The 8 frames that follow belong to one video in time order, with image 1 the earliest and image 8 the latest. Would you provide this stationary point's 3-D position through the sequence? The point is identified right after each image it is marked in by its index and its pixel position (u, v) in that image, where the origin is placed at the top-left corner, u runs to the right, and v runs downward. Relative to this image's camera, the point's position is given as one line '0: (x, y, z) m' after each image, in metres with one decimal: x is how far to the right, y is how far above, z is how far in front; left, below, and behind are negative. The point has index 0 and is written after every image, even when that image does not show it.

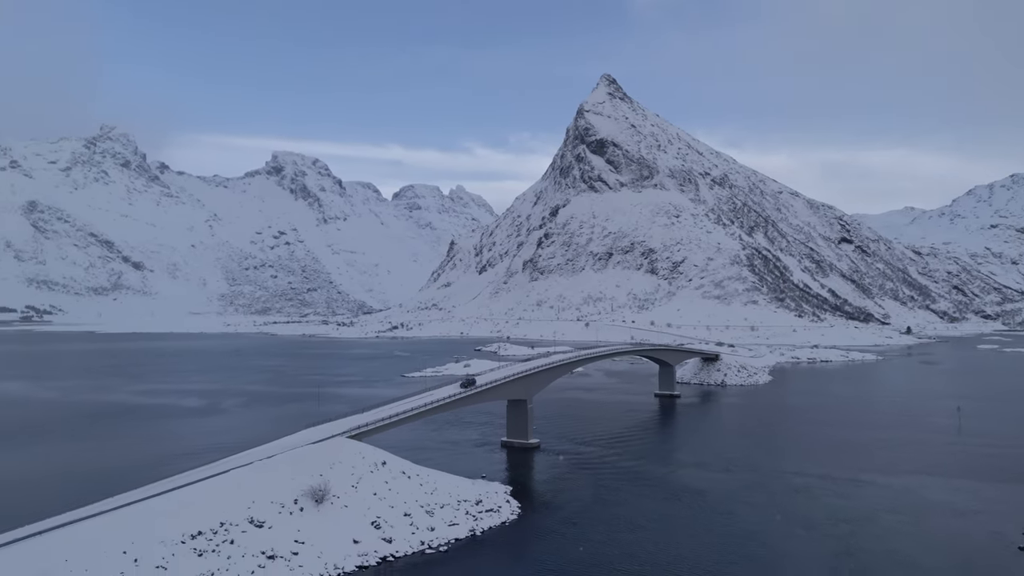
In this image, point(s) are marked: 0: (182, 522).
0: (-9.0, -6.3, +19.8) m
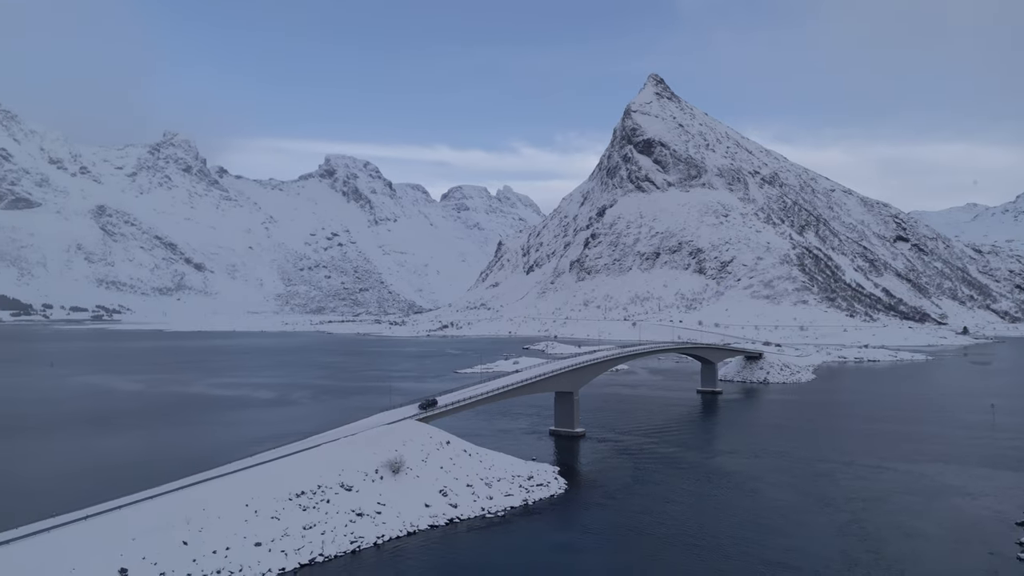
0: (-7.5, -6.4, +23.9) m
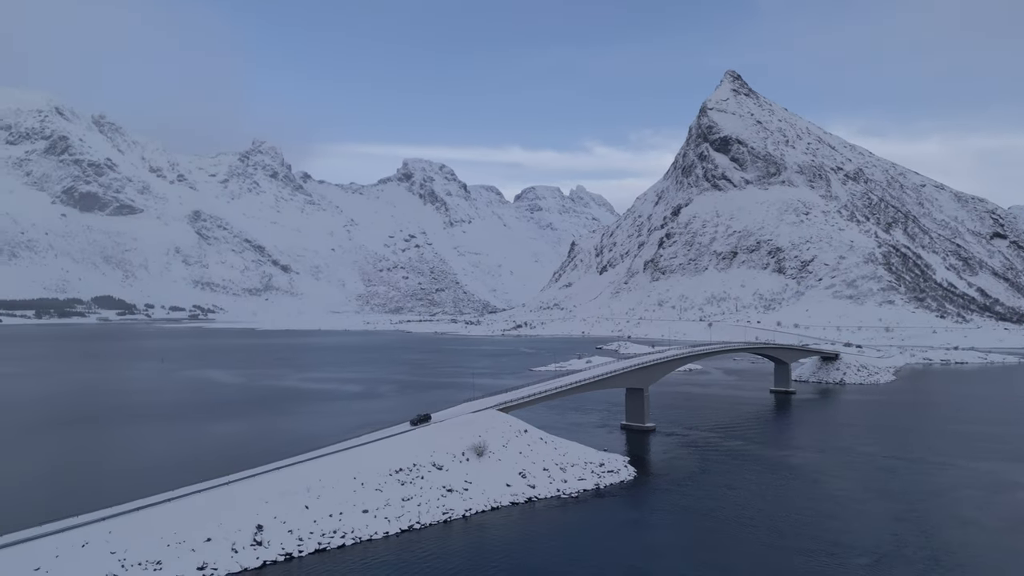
0: (-4.8, -6.5, +27.2) m
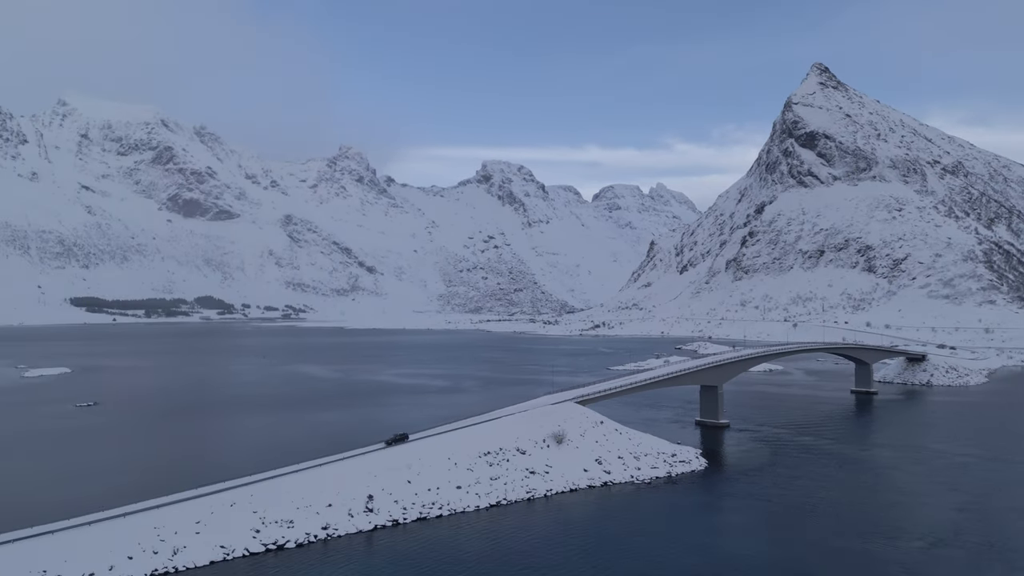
0: (-1.6, -6.5, +30.3) m
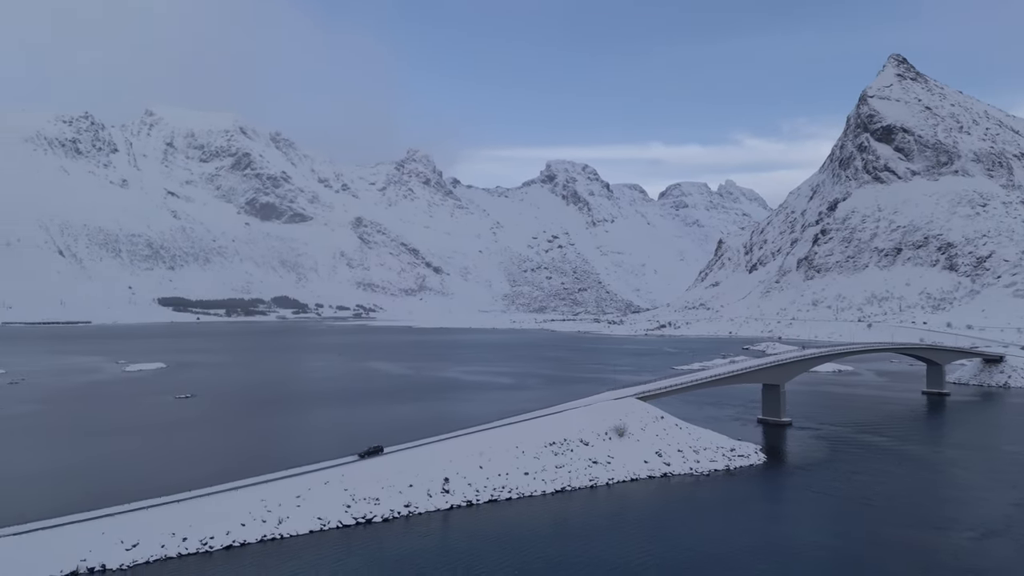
0: (+1.3, -6.6, +32.4) m
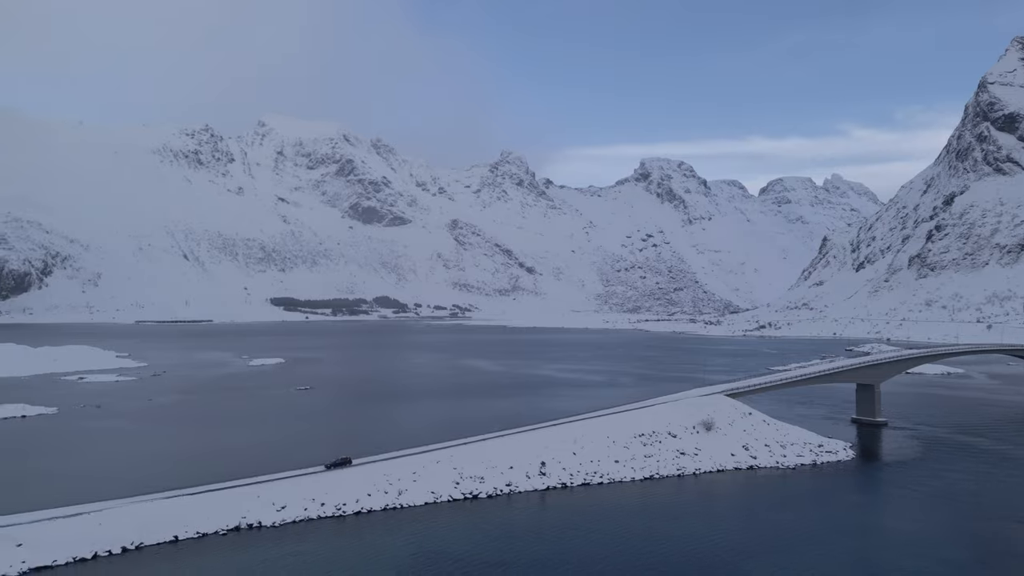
0: (+5.7, -6.6, +34.7) m
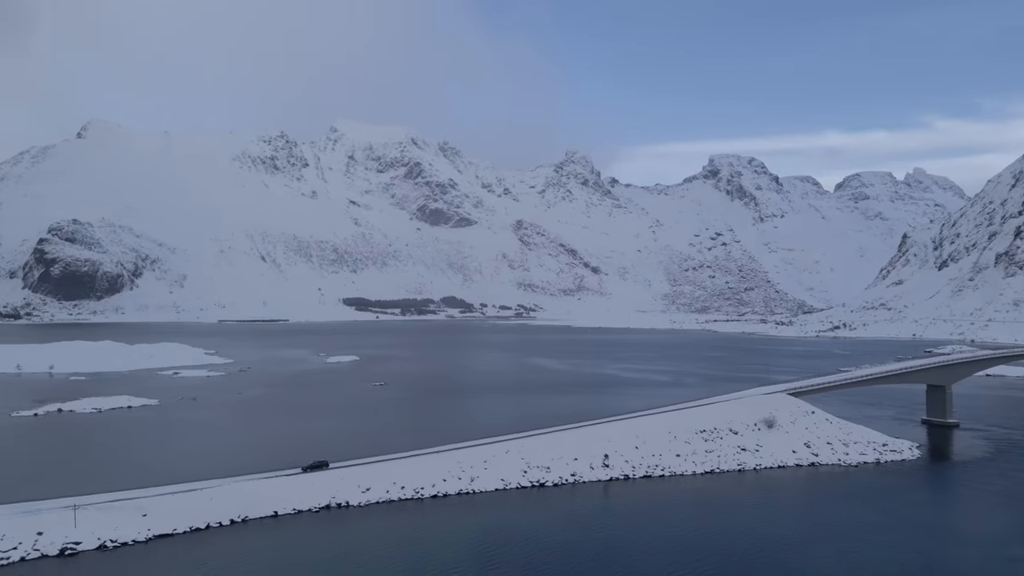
0: (+8.9, -6.7, +35.8) m
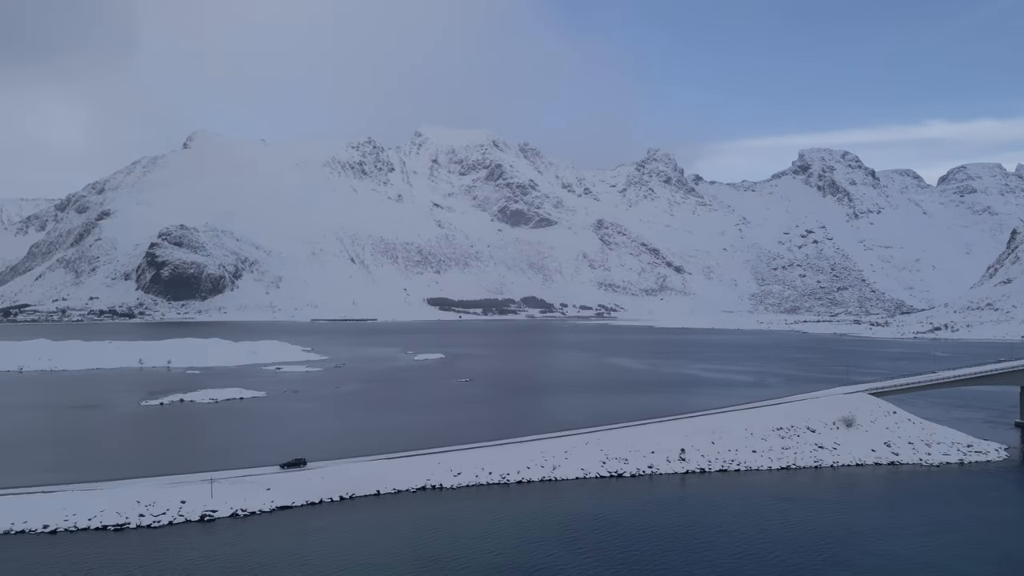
0: (+13.0, -6.7, +36.7) m
